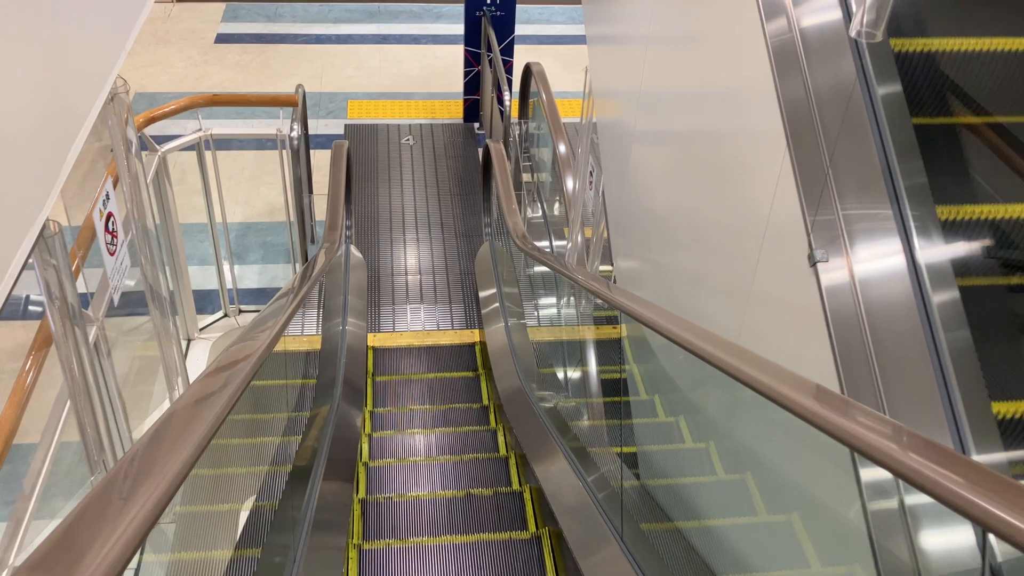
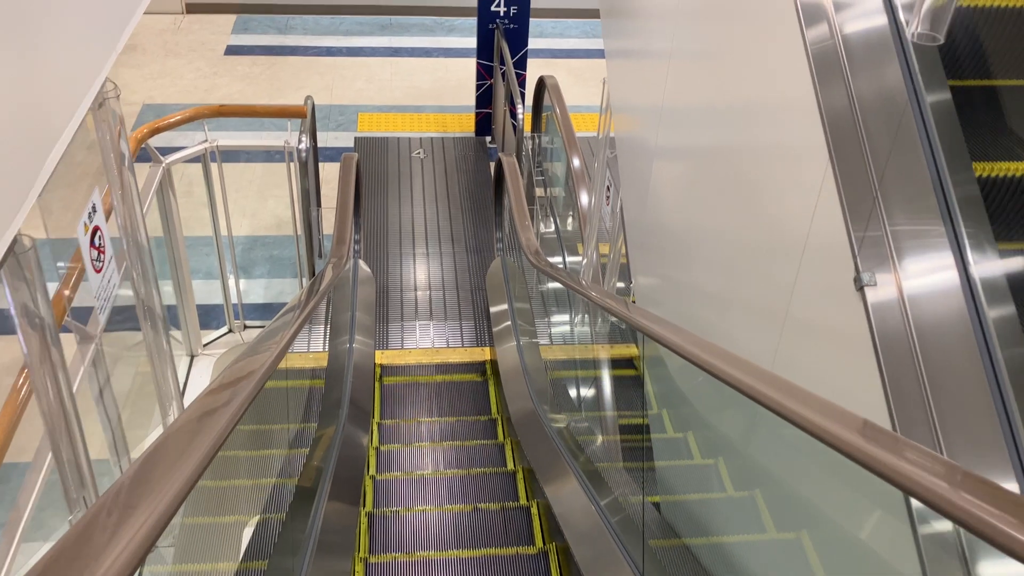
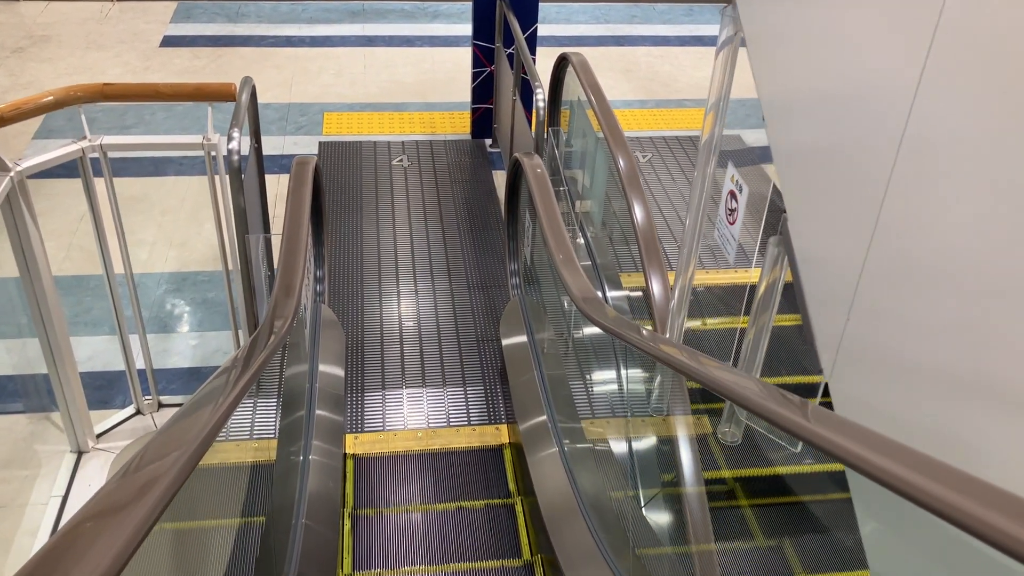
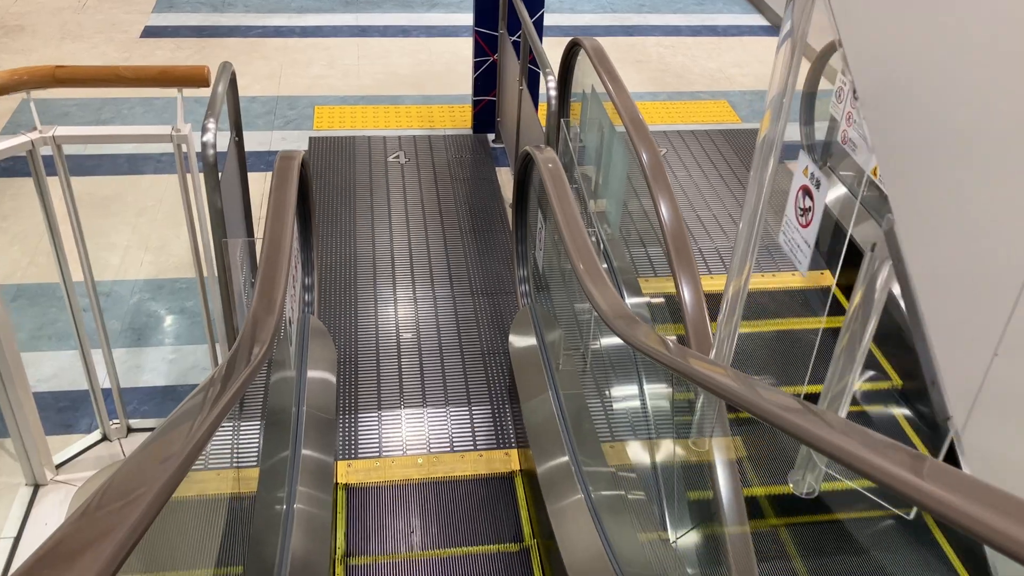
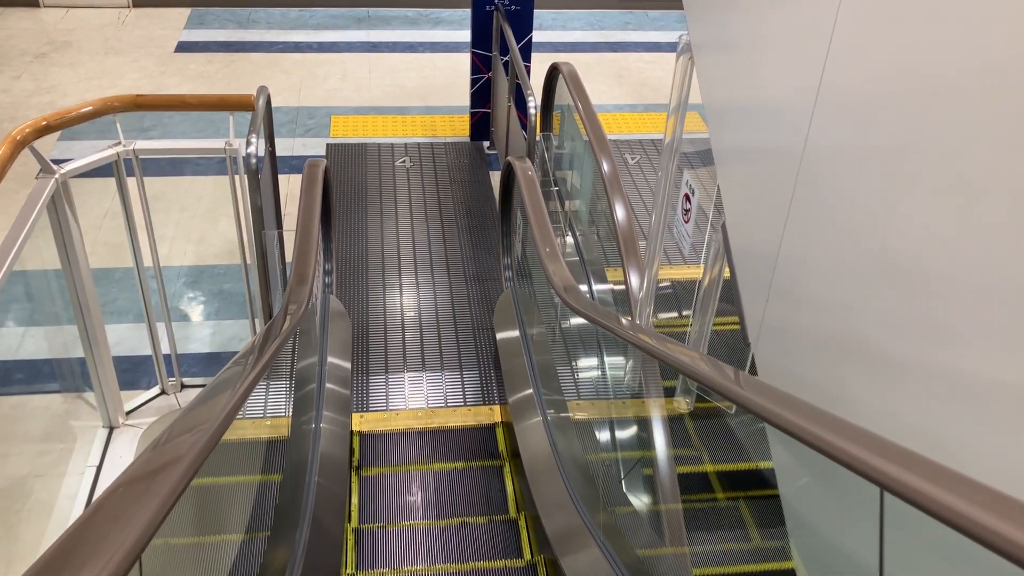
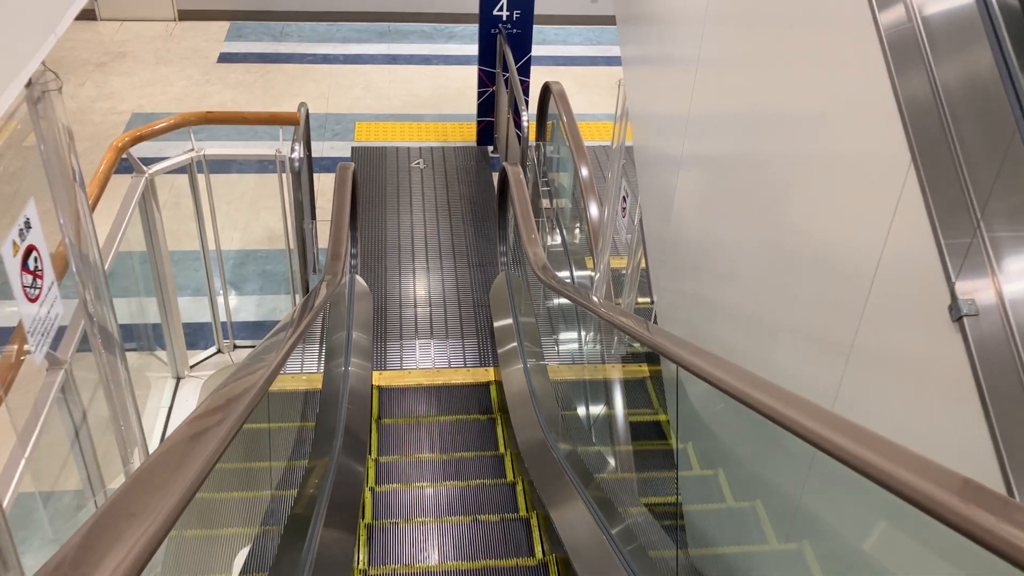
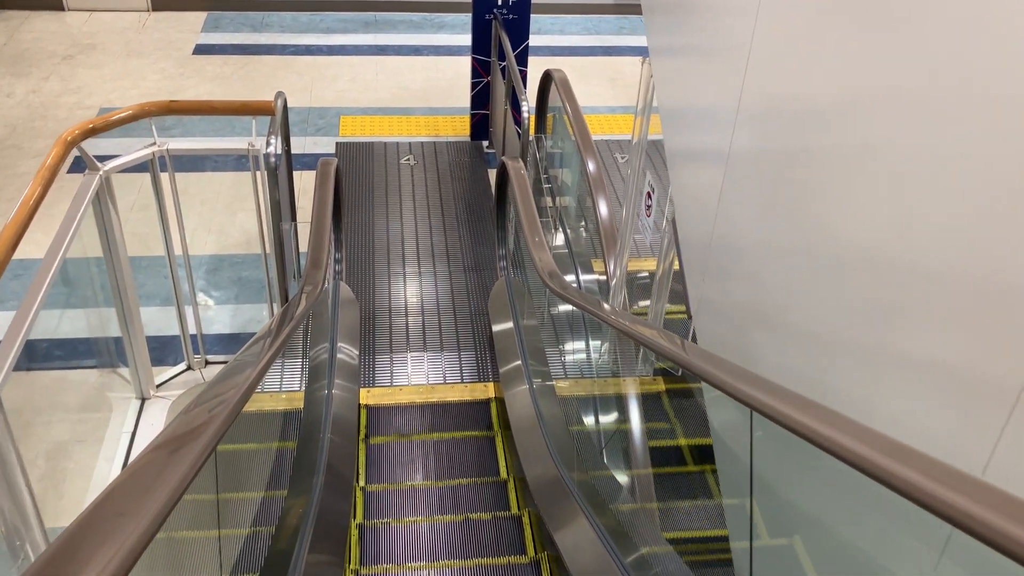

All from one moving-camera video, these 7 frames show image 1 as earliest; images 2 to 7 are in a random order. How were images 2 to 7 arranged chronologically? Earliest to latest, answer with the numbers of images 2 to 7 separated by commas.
2, 6, 7, 5, 3, 4
